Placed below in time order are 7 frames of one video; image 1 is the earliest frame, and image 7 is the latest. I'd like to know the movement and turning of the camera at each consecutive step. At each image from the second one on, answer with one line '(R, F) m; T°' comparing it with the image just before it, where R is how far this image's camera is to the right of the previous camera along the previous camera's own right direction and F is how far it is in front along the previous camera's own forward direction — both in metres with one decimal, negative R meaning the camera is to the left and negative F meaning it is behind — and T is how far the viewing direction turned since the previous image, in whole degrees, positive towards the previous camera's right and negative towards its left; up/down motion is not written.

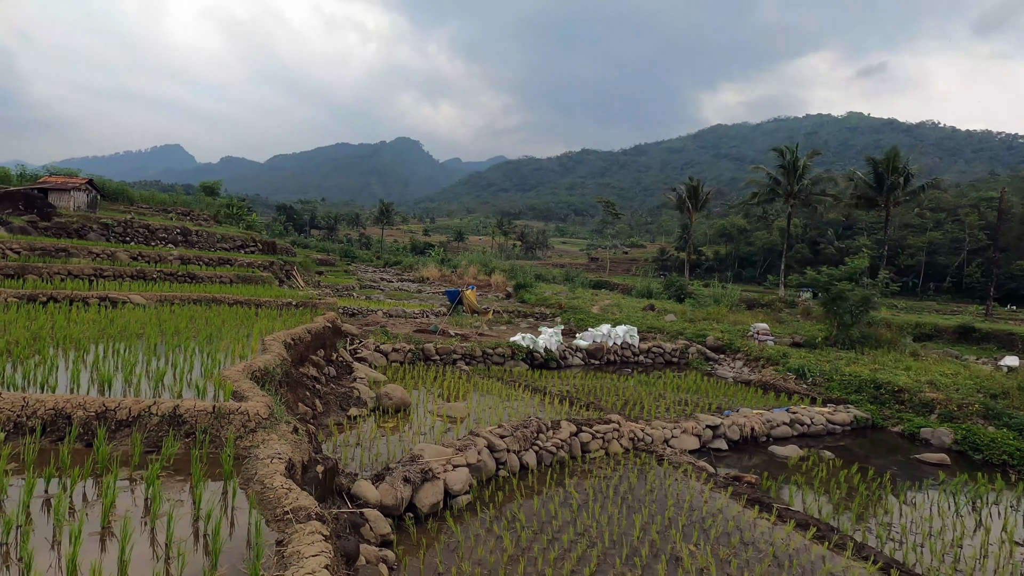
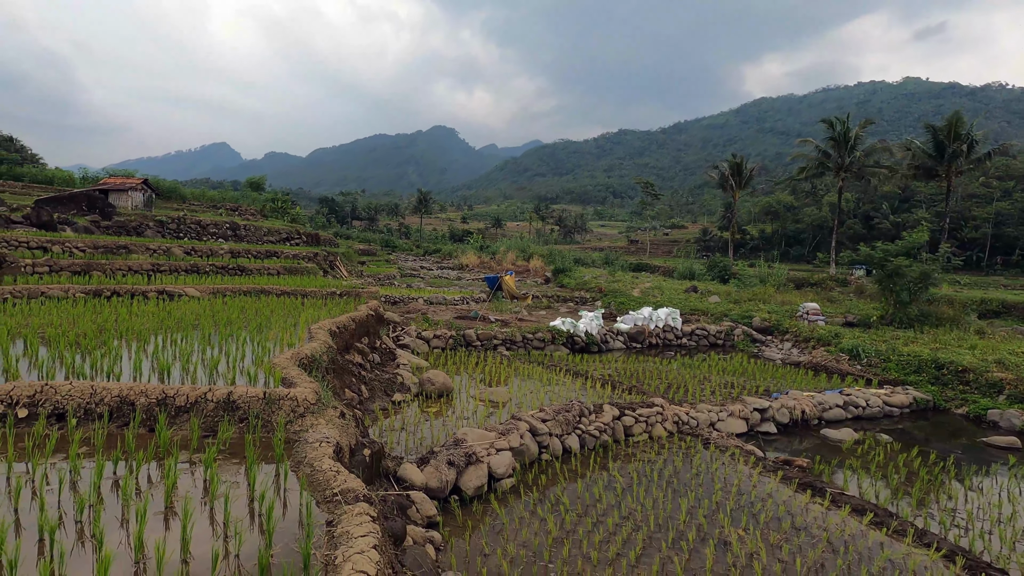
(0.0, 0.0) m; -4°
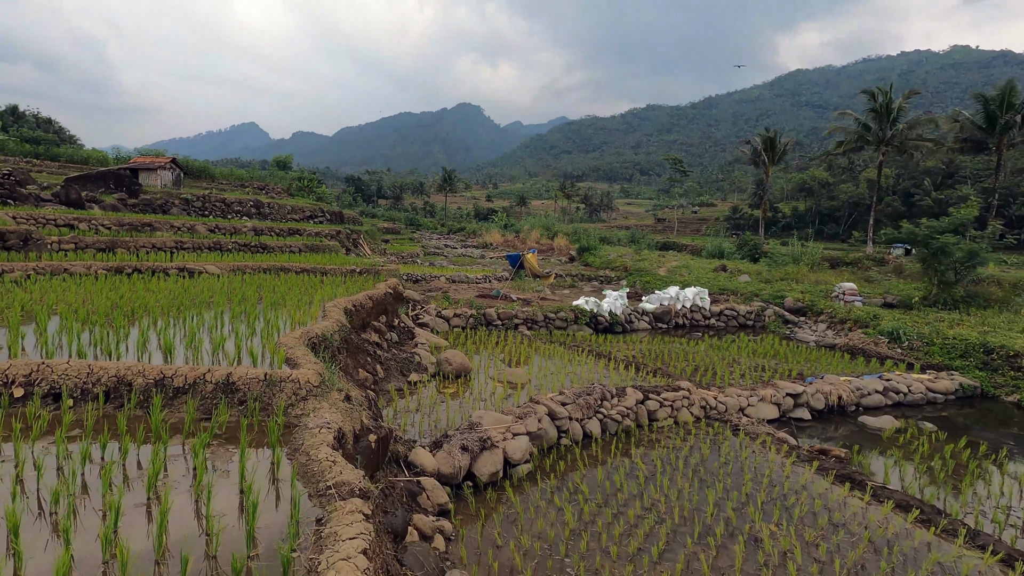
(+0.1, +0.3) m; -3°
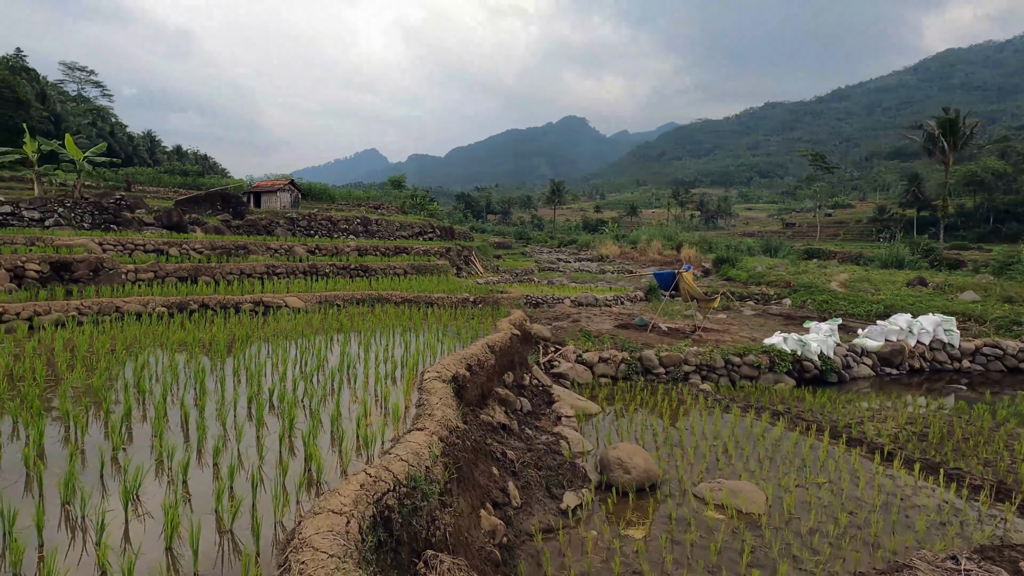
(-0.9, +3.0) m; -11°
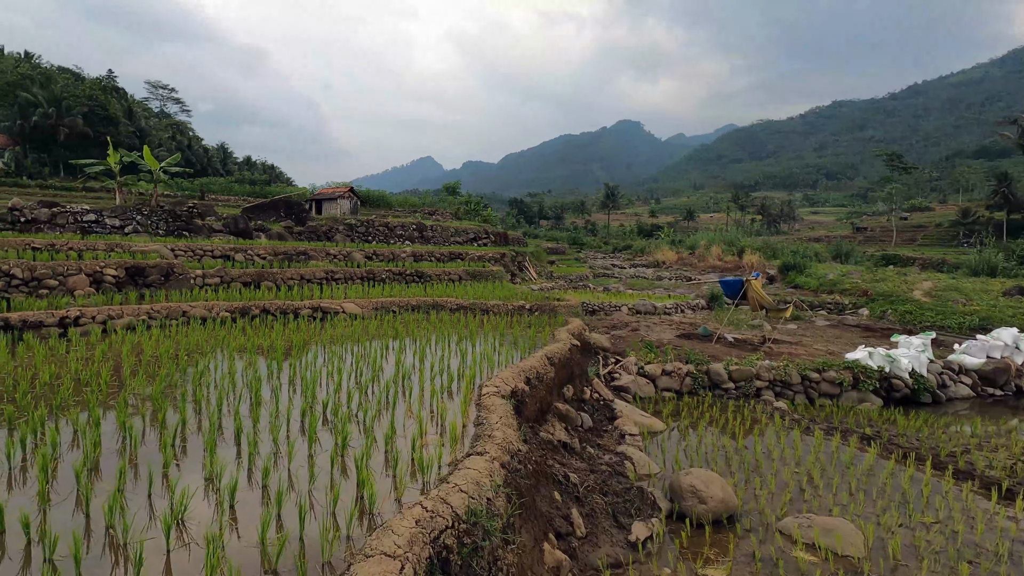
(-0.1, +0.3) m; -6°
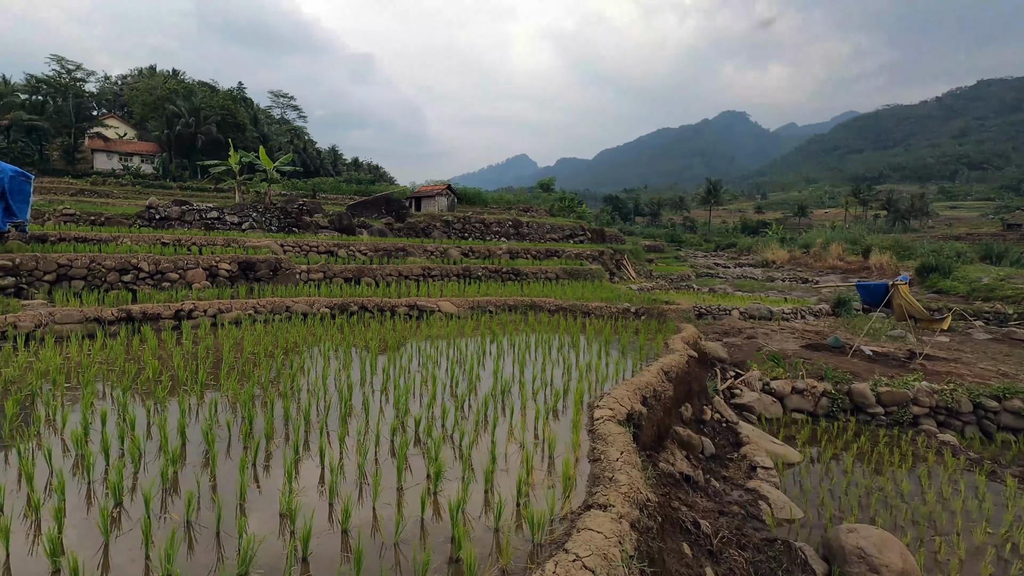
(-0.2, +0.6) m; -10°
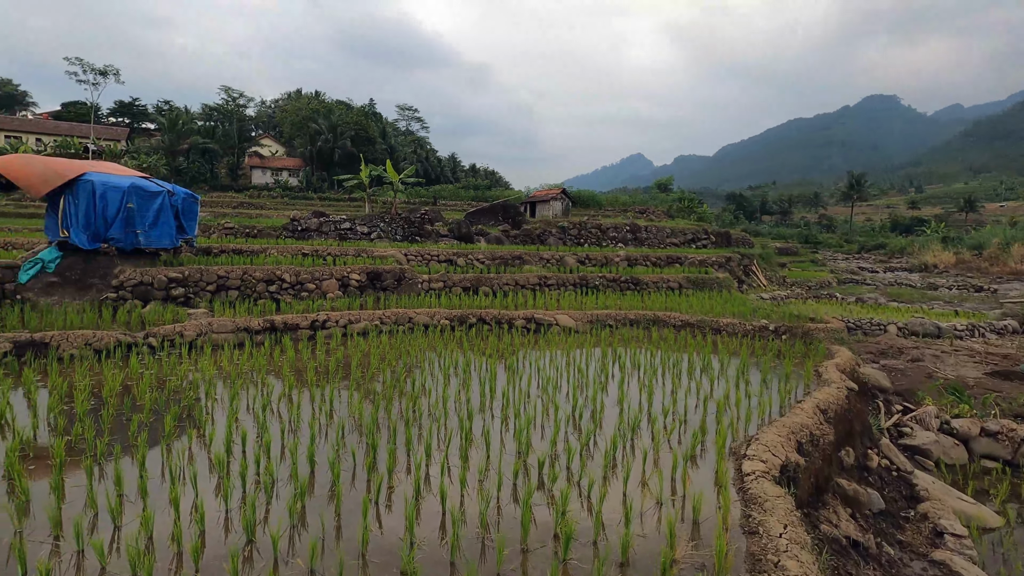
(-0.1, +0.3) m; -12°
